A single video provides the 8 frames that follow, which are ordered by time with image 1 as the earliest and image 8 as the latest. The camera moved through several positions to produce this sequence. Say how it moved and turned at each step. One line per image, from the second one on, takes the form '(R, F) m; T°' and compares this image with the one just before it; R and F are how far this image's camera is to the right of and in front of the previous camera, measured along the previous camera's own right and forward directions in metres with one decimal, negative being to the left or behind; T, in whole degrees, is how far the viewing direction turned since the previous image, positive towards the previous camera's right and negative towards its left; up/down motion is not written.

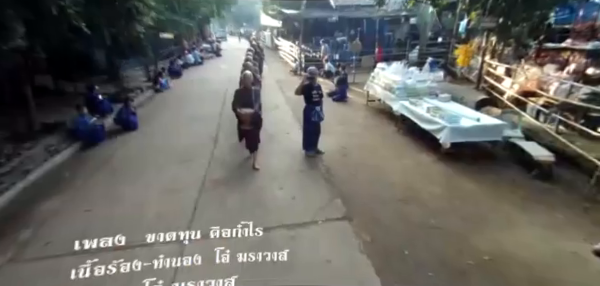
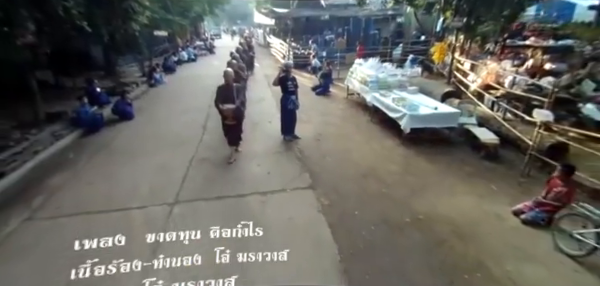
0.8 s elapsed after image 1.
(+0.4, -0.7) m; +1°
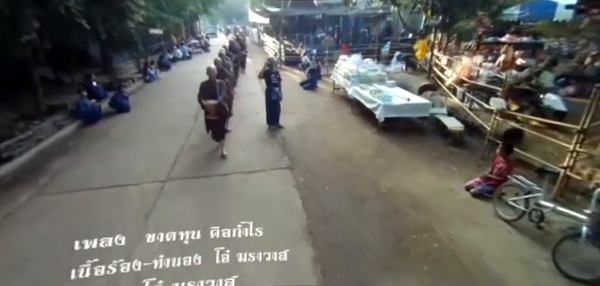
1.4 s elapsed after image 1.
(+0.3, -0.5) m; 0°
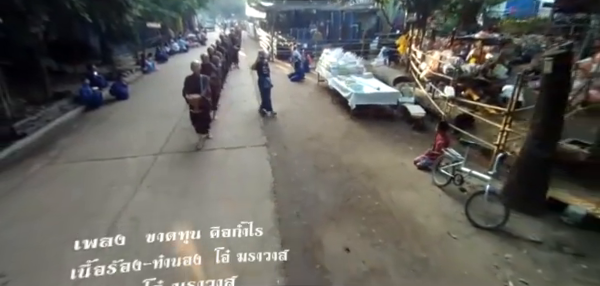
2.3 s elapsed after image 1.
(+0.5, -0.8) m; 0°
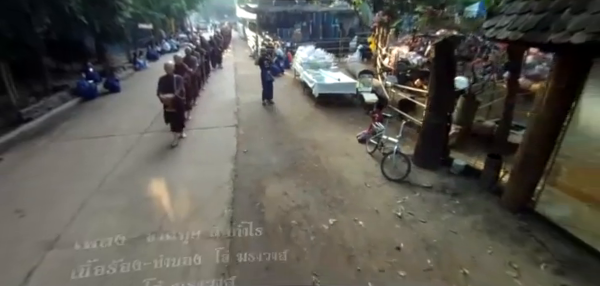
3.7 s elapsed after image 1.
(+0.8, -1.1) m; 0°
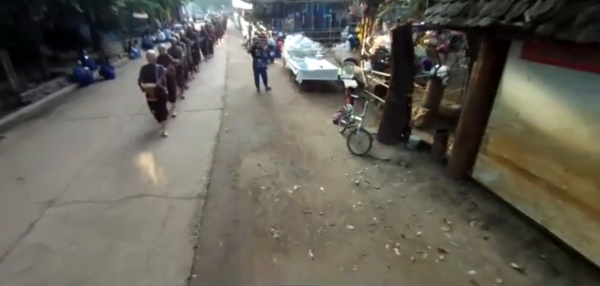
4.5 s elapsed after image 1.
(+0.5, -0.5) m; 0°
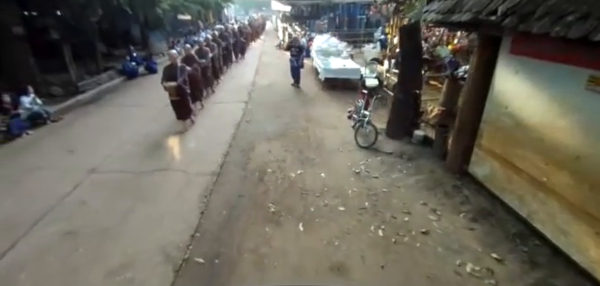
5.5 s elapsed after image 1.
(+0.5, -0.4) m; -7°
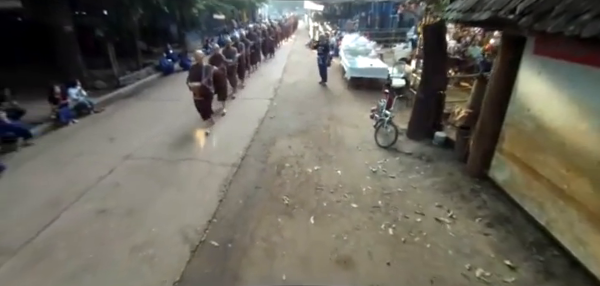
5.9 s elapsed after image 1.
(+0.2, -0.1) m; -6°
